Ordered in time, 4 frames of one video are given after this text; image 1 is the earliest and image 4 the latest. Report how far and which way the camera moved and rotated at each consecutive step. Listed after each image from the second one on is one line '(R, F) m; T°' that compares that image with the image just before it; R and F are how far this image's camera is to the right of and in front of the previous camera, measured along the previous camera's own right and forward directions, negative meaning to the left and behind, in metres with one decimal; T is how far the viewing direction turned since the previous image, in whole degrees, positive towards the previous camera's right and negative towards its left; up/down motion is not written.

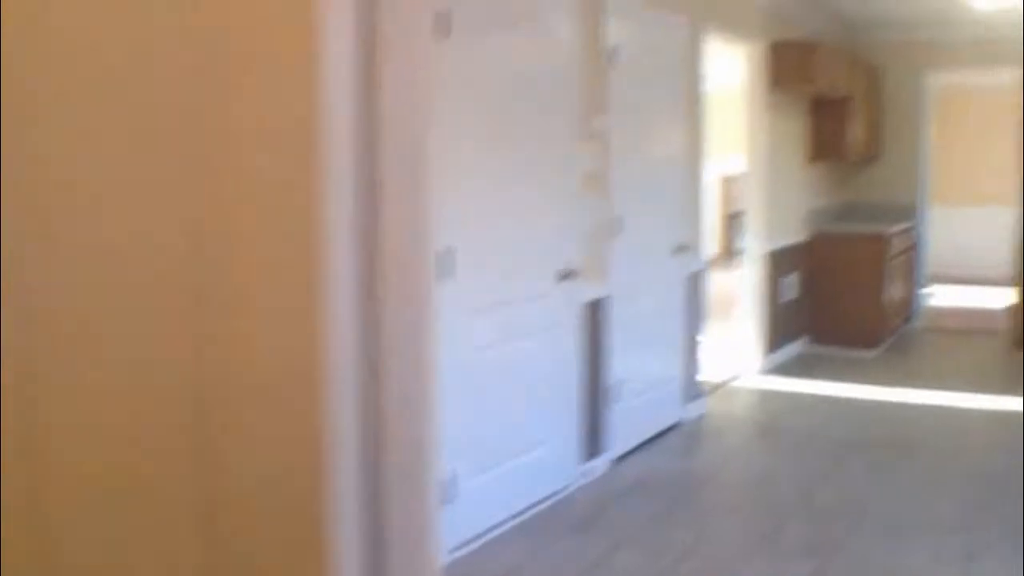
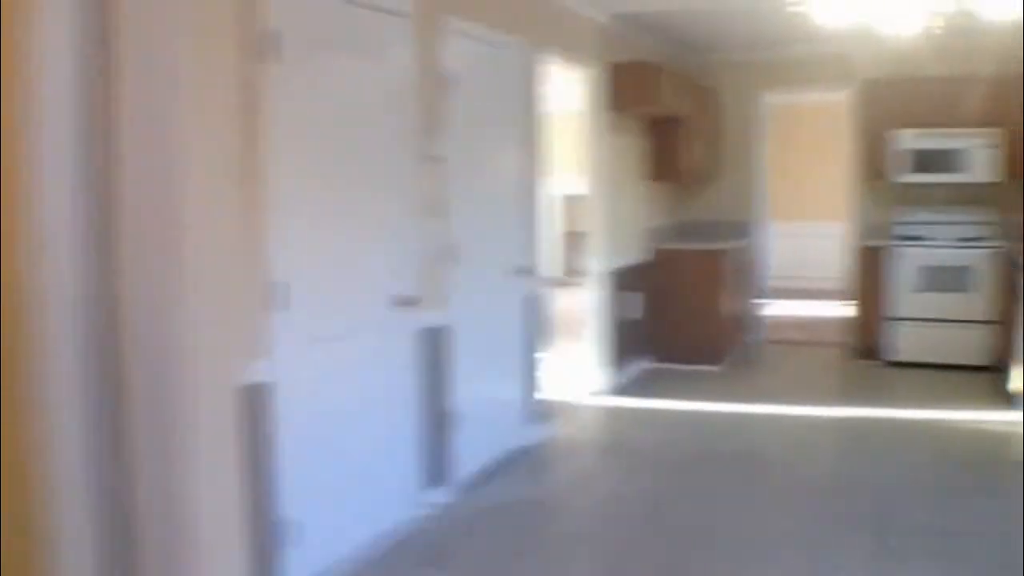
(0.0, +0.1) m; +7°
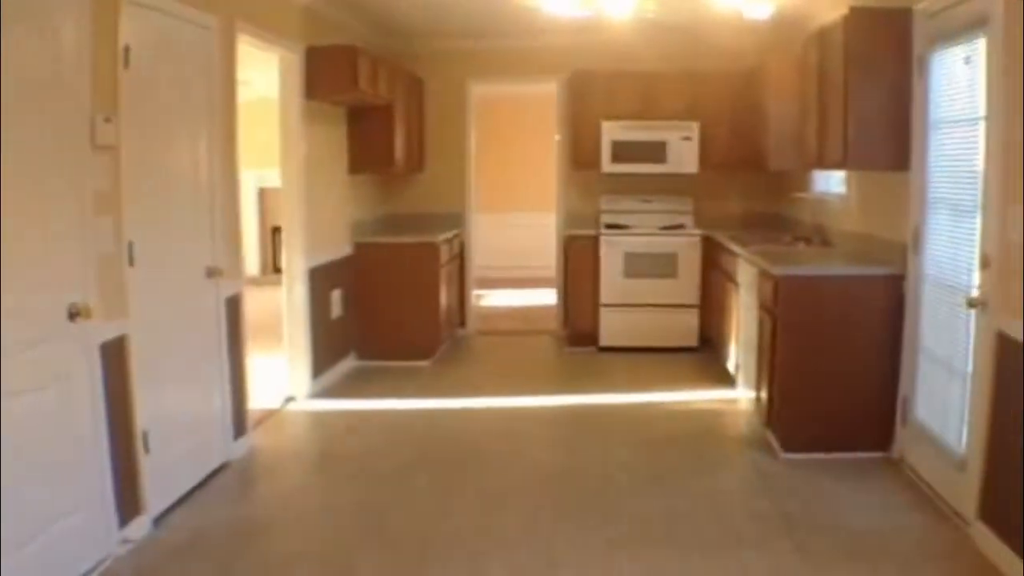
(+0.1, +0.2) m; +12°
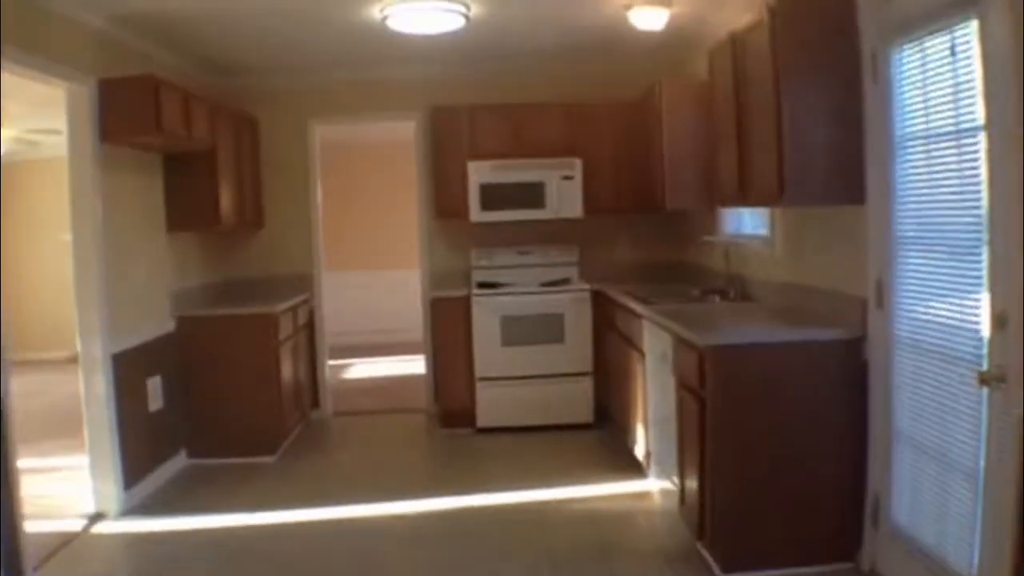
(+0.1, +1.1) m; +6°
